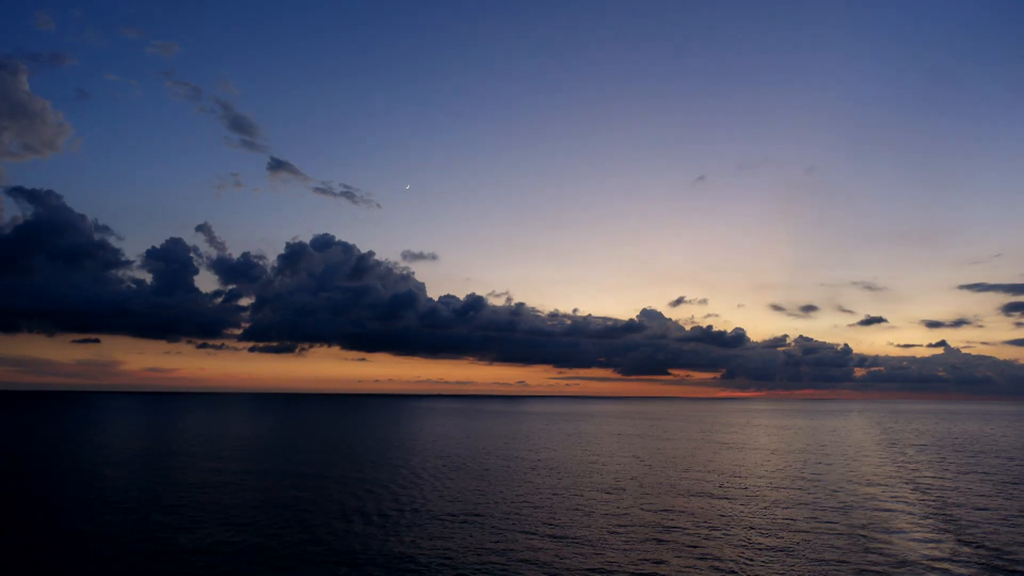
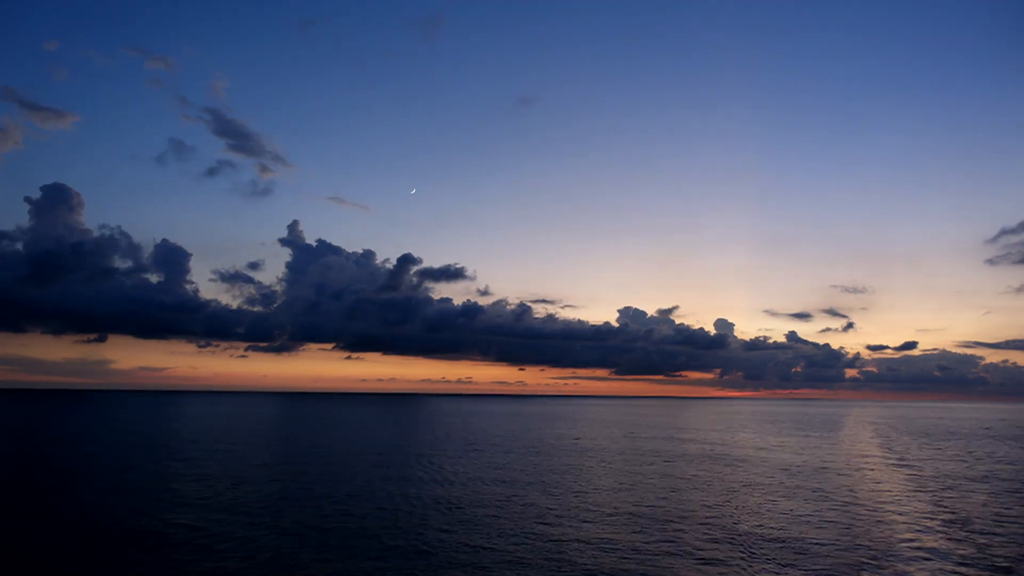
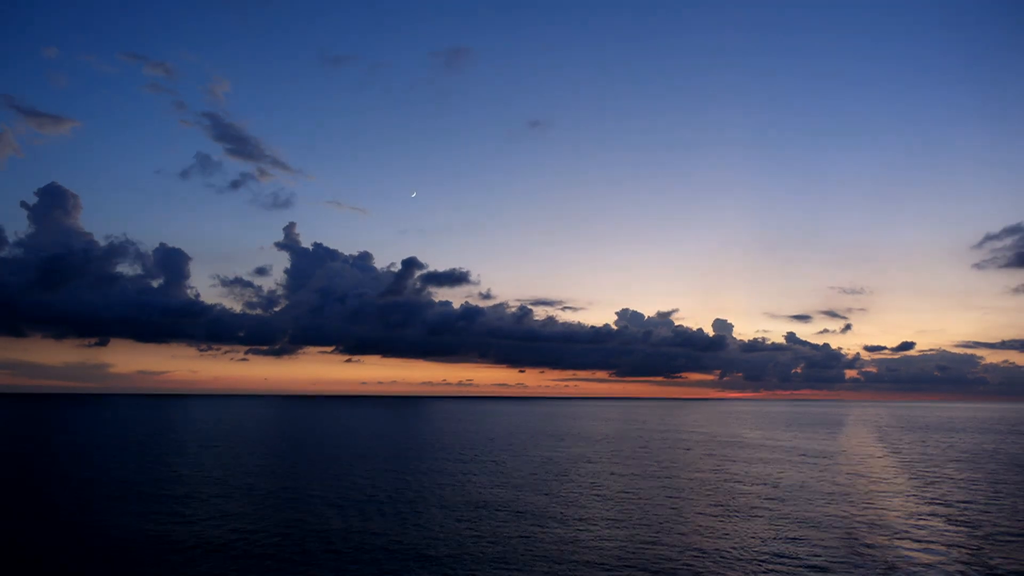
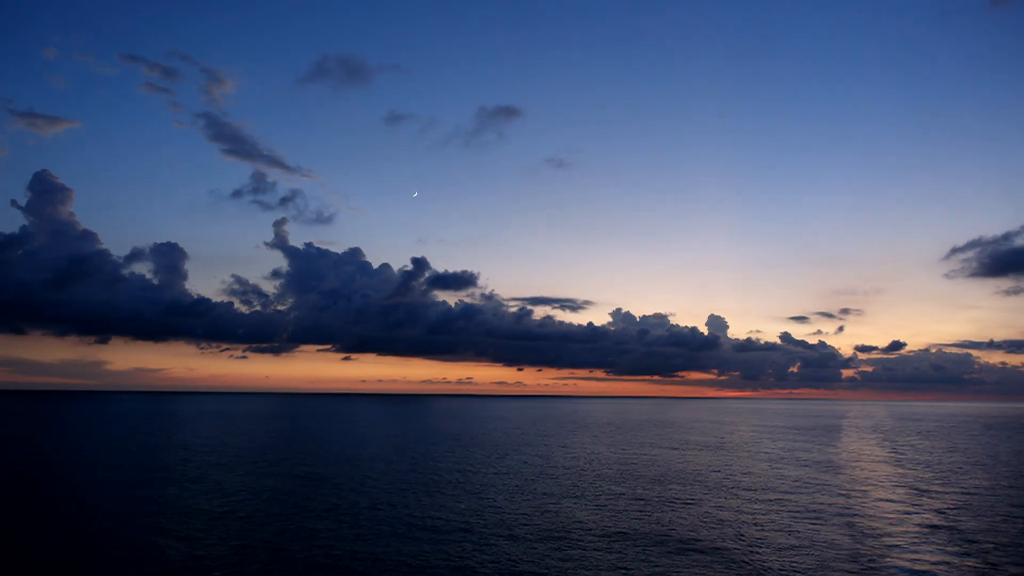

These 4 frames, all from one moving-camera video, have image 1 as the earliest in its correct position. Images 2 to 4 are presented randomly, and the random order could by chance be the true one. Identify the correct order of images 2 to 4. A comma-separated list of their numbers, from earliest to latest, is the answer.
2, 3, 4
